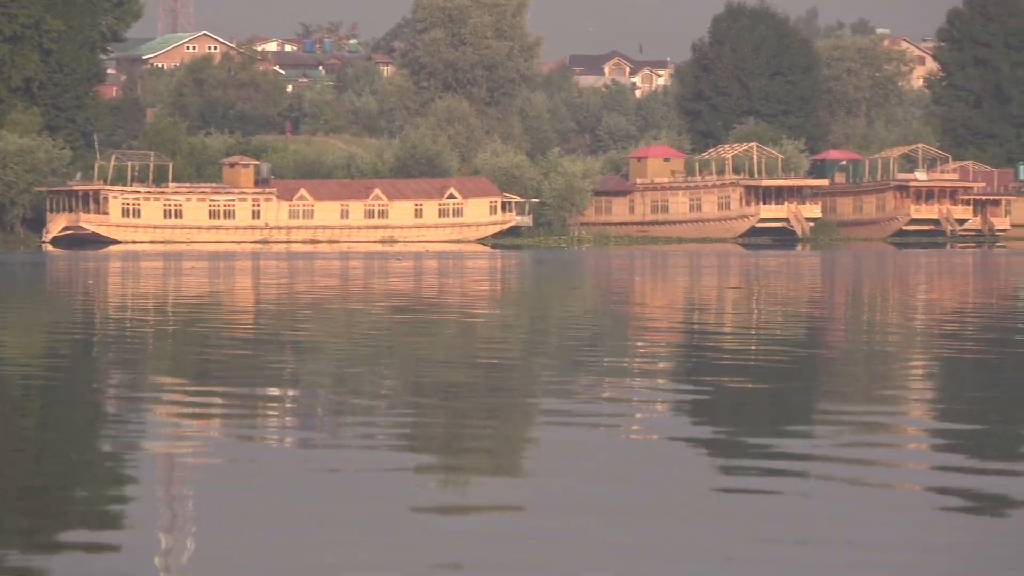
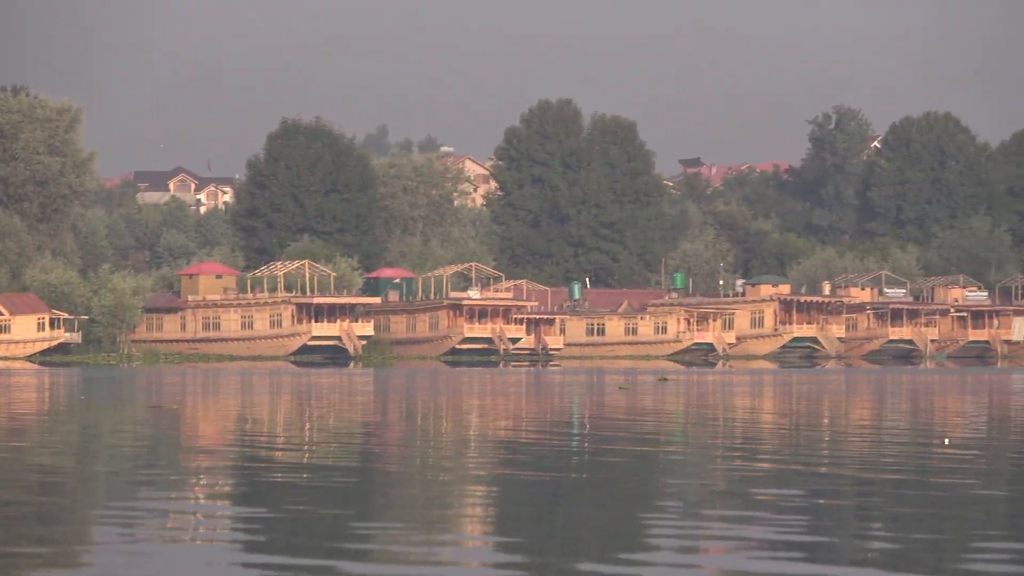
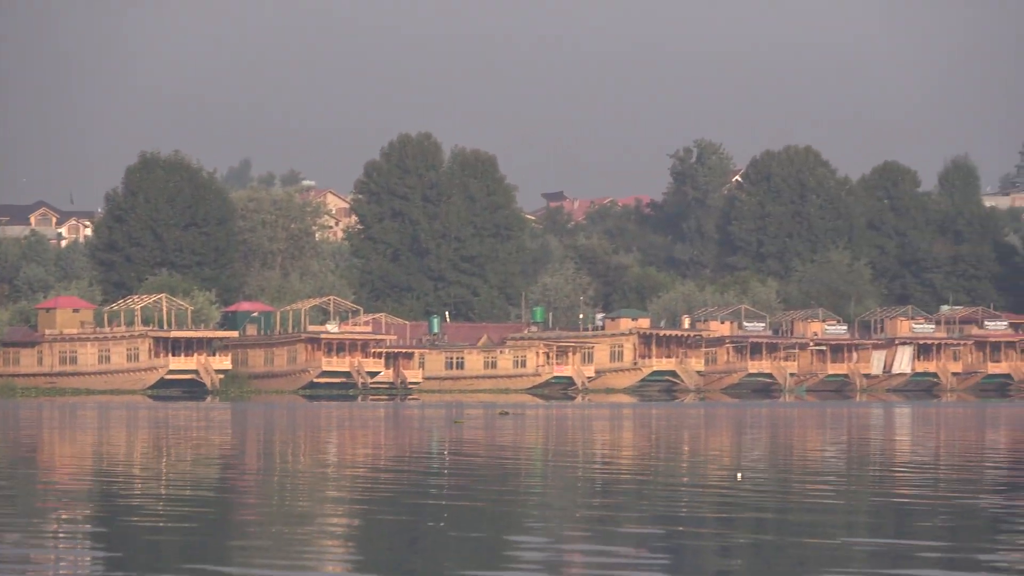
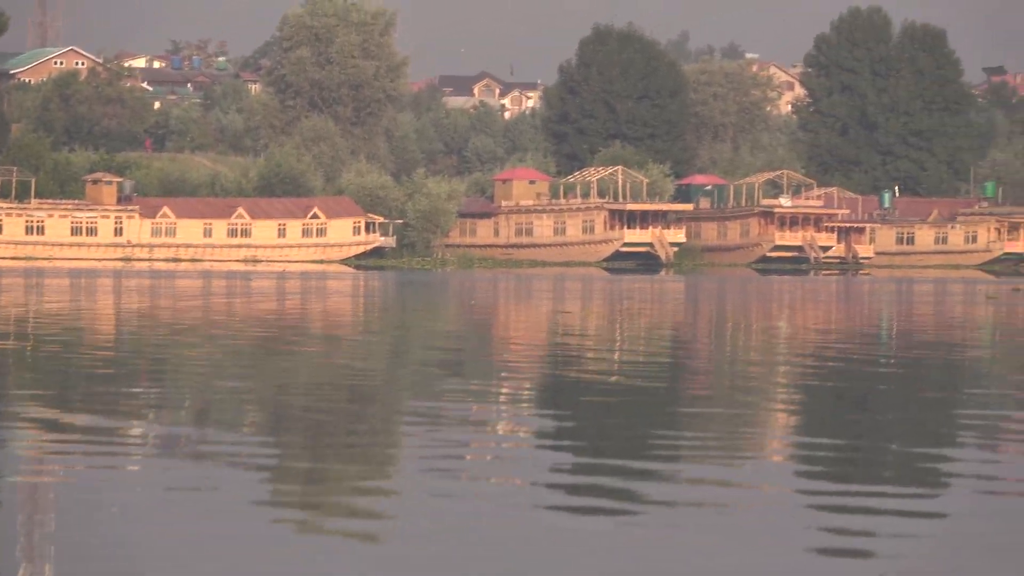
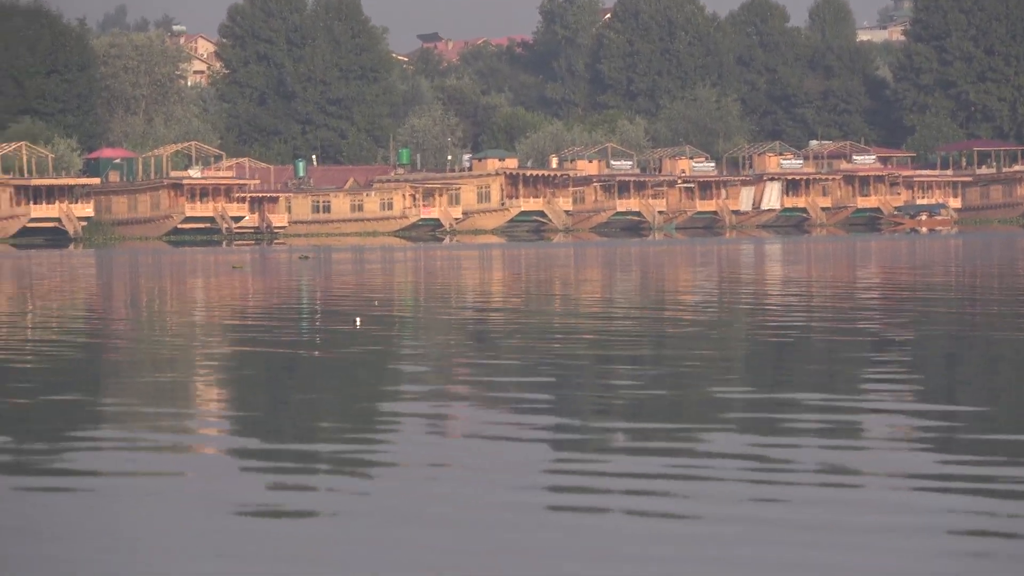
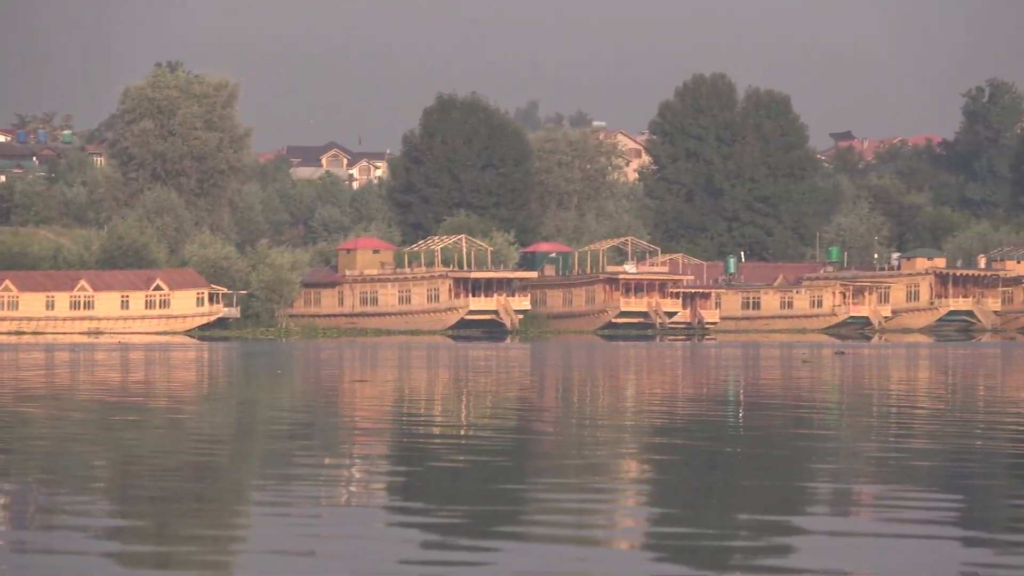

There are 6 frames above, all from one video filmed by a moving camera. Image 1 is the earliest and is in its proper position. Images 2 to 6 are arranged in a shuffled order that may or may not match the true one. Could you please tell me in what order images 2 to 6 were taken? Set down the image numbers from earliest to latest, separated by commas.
4, 6, 2, 3, 5
